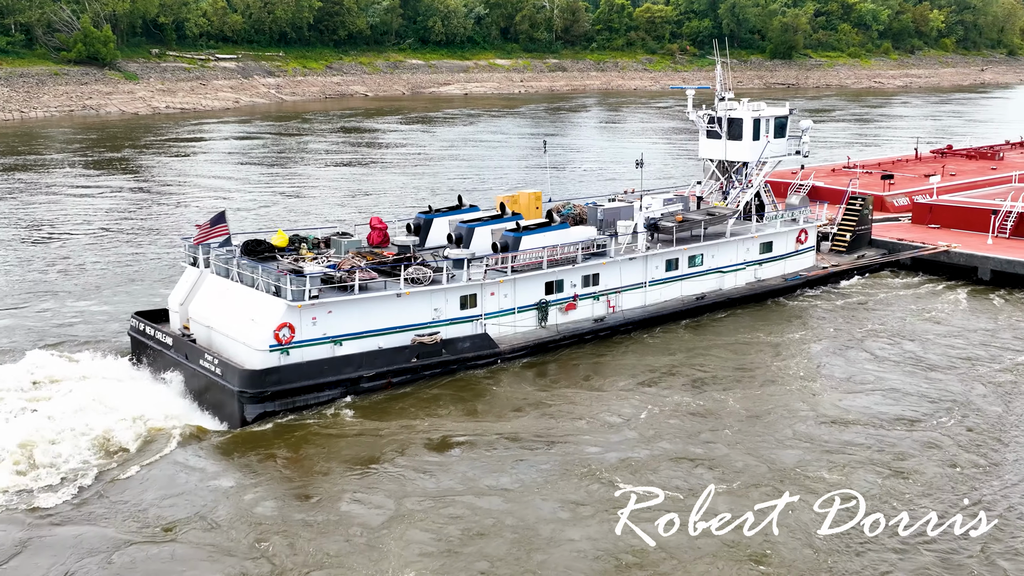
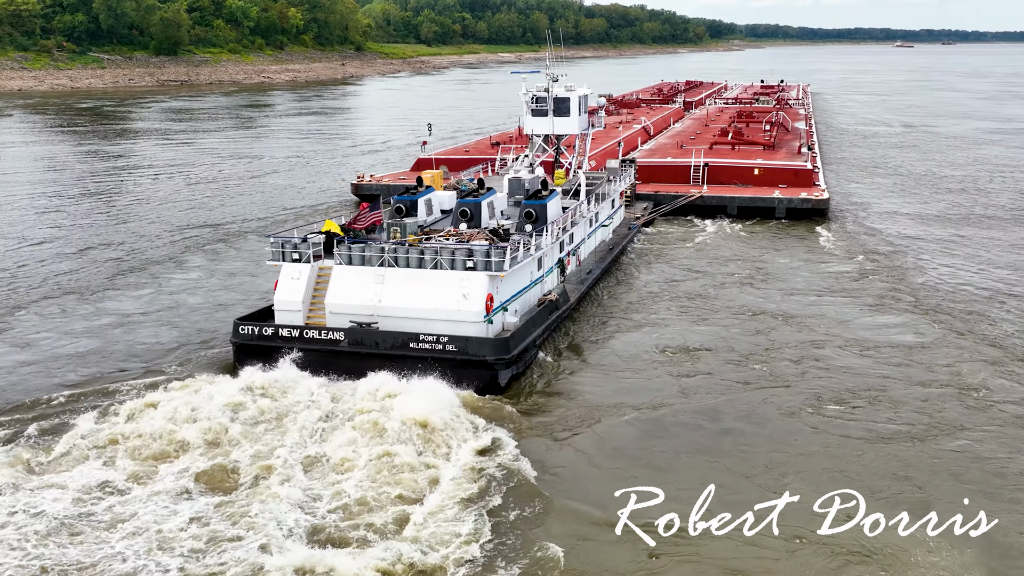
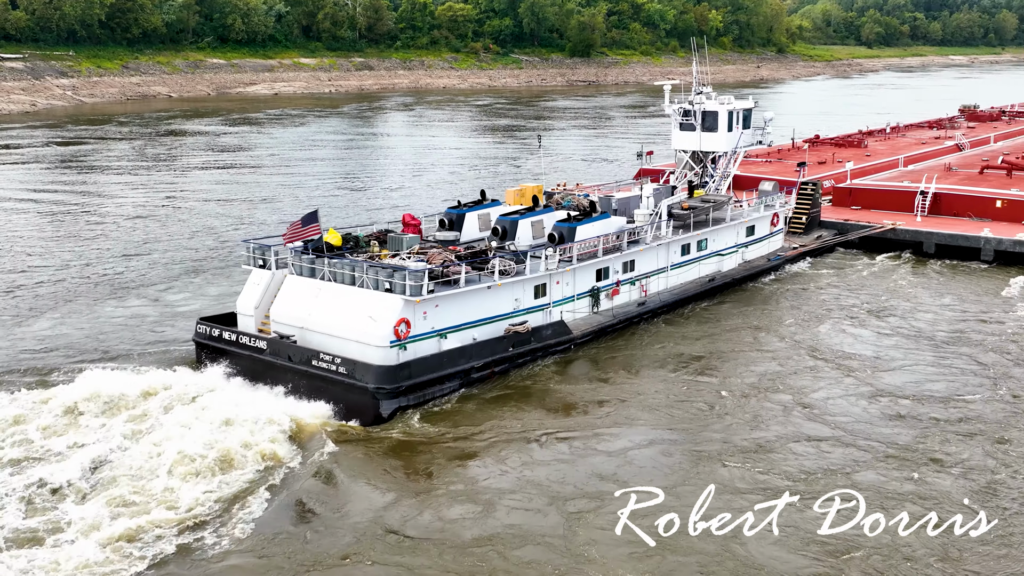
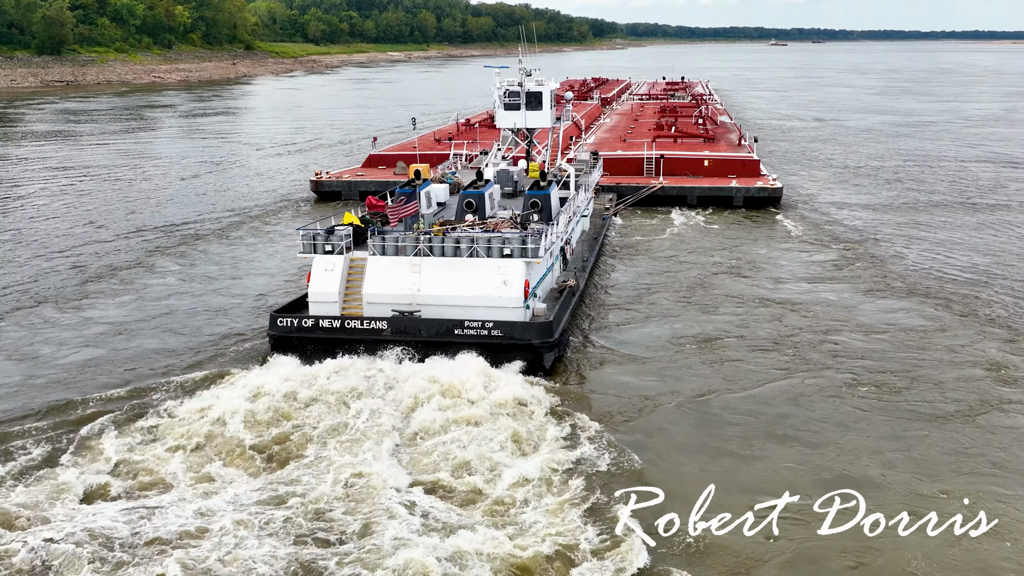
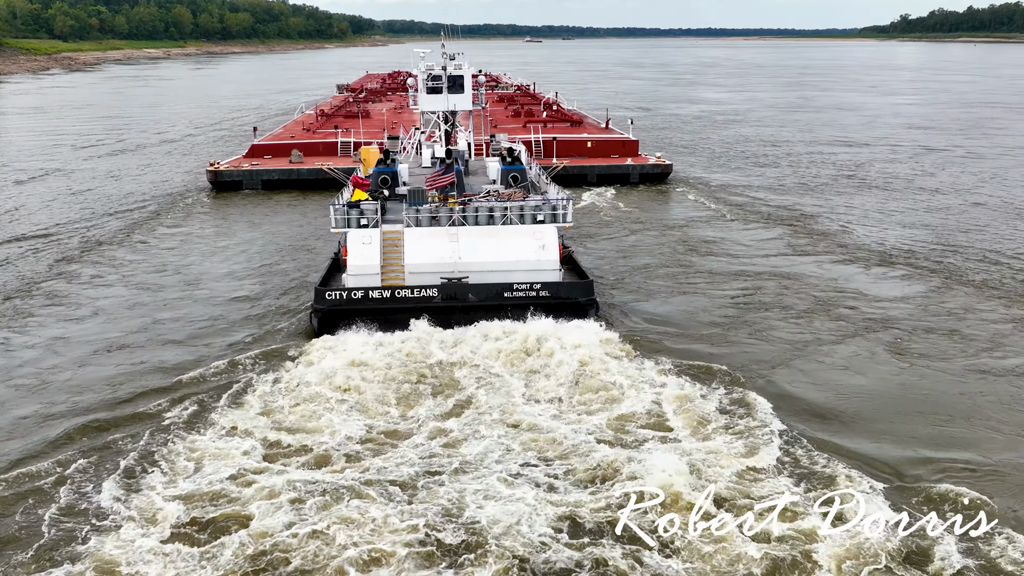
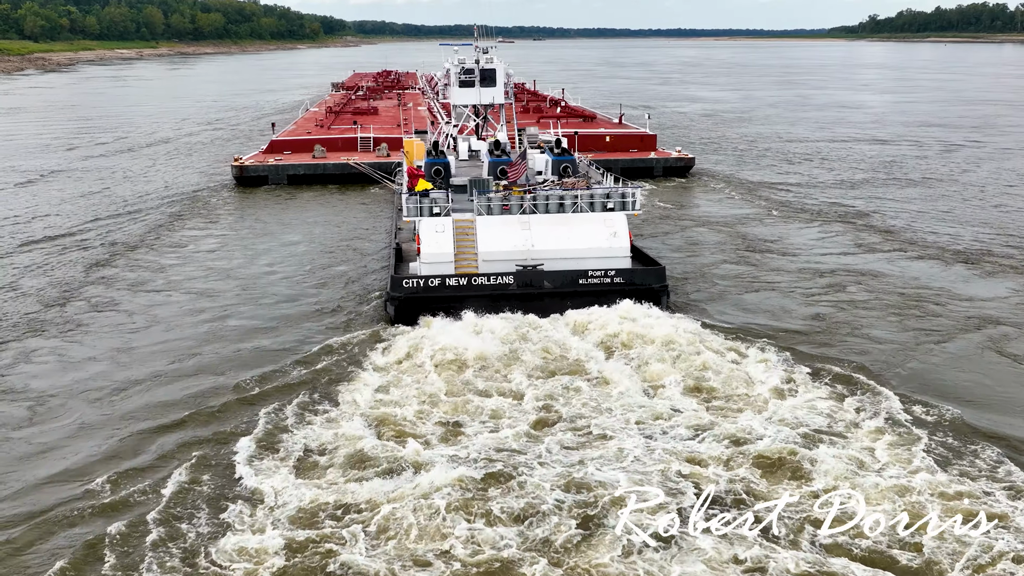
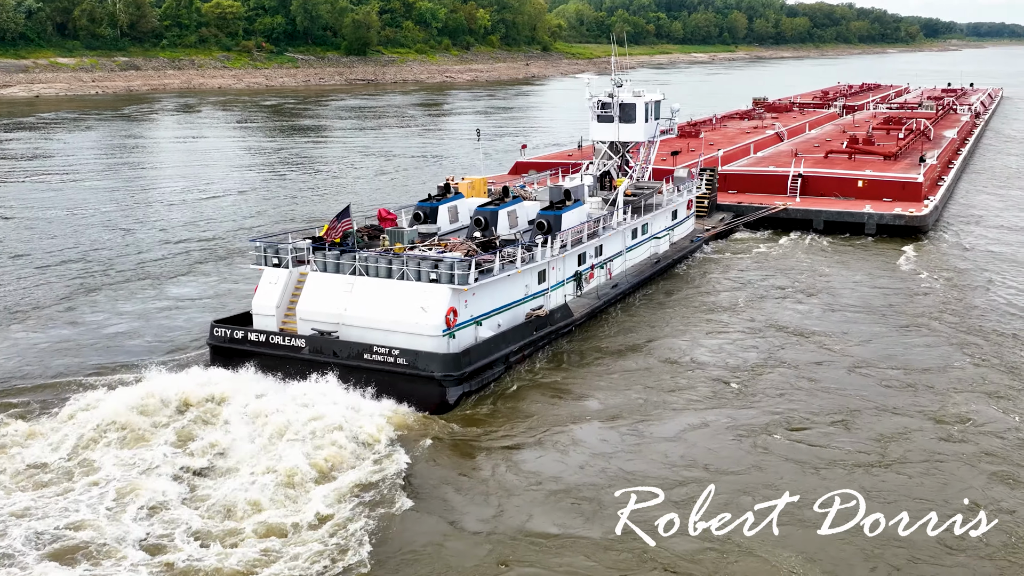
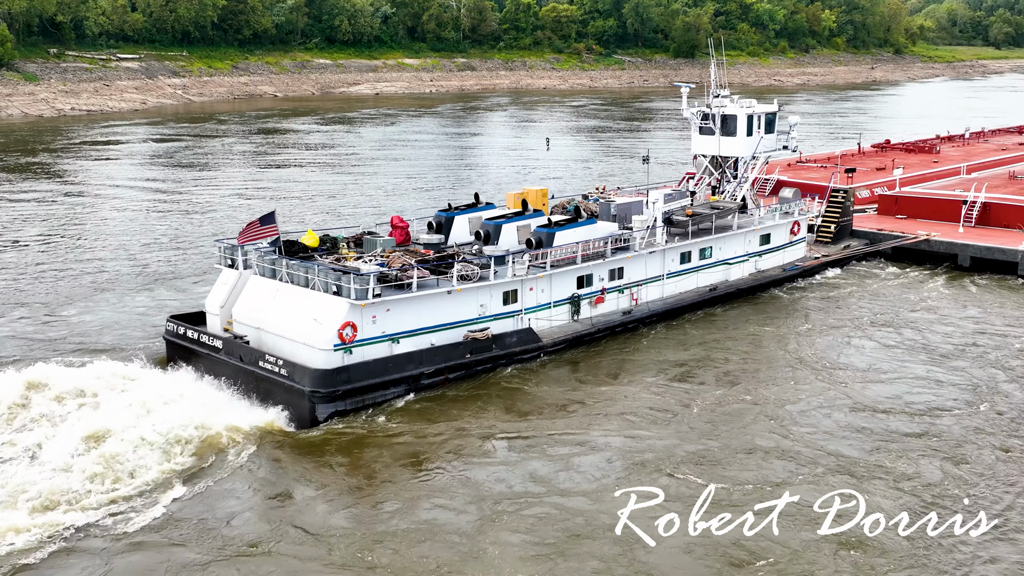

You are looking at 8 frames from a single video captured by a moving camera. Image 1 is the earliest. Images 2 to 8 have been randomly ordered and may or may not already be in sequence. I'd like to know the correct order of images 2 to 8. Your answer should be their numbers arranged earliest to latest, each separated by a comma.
8, 3, 7, 2, 4, 5, 6
